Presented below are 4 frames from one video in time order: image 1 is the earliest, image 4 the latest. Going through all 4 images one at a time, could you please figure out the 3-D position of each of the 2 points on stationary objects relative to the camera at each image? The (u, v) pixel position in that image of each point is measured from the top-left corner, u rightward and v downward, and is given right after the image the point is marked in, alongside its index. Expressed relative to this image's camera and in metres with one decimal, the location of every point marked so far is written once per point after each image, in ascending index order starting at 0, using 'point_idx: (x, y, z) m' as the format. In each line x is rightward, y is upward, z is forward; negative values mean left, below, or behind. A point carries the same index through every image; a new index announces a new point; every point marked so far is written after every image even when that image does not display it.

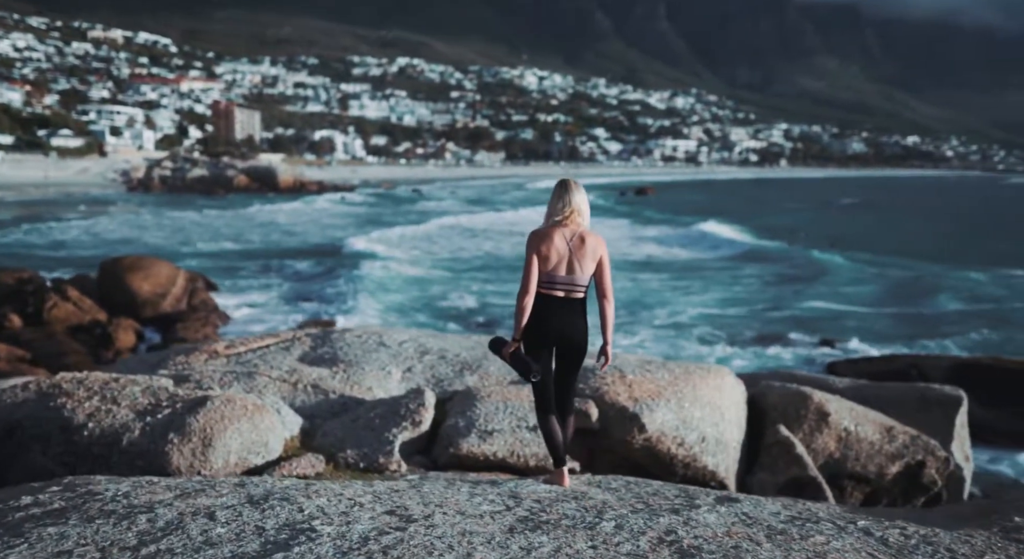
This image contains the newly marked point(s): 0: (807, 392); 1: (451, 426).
0: (+2.1, -0.8, +6.4) m
1: (-0.4, -0.8, +5.2) m
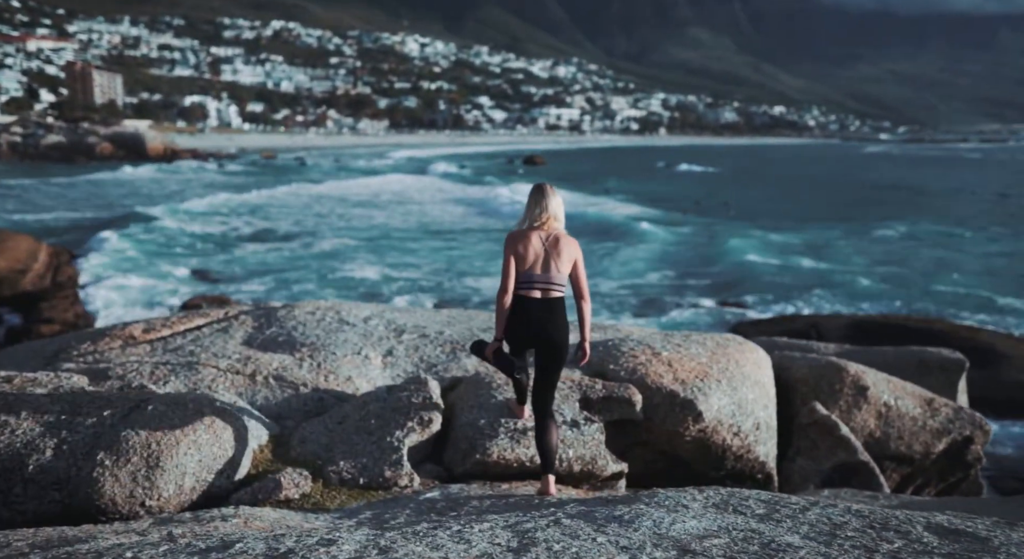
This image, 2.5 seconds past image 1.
0: (+2.1, -0.5, +5.7) m
1: (-0.2, -0.7, +4.1) m
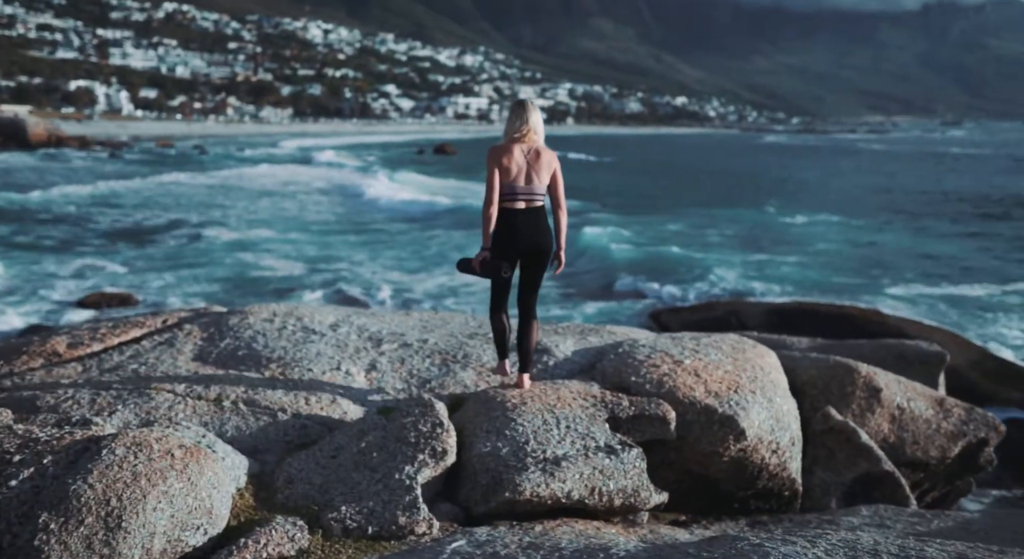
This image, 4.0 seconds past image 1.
0: (+2.0, -0.5, +5.3) m
1: (-0.1, -0.7, +3.5) m
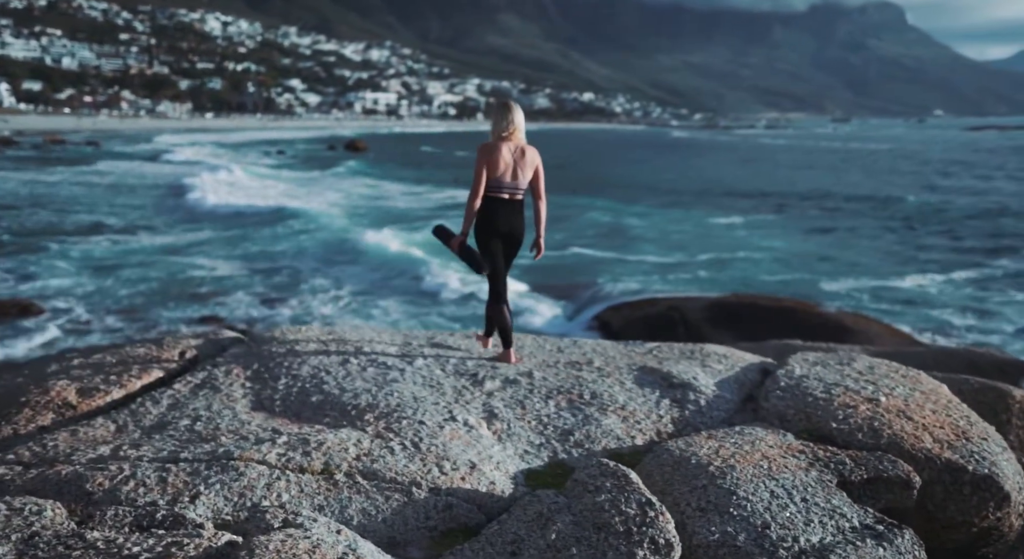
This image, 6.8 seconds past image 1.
0: (+2.5, -0.6, +4.7) m
1: (+0.6, -0.8, +2.7) m
